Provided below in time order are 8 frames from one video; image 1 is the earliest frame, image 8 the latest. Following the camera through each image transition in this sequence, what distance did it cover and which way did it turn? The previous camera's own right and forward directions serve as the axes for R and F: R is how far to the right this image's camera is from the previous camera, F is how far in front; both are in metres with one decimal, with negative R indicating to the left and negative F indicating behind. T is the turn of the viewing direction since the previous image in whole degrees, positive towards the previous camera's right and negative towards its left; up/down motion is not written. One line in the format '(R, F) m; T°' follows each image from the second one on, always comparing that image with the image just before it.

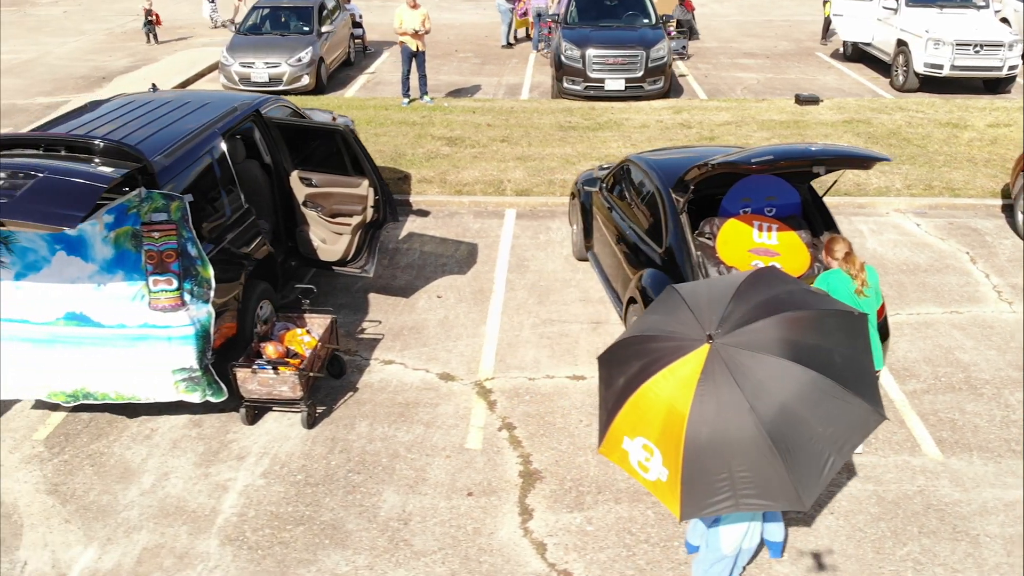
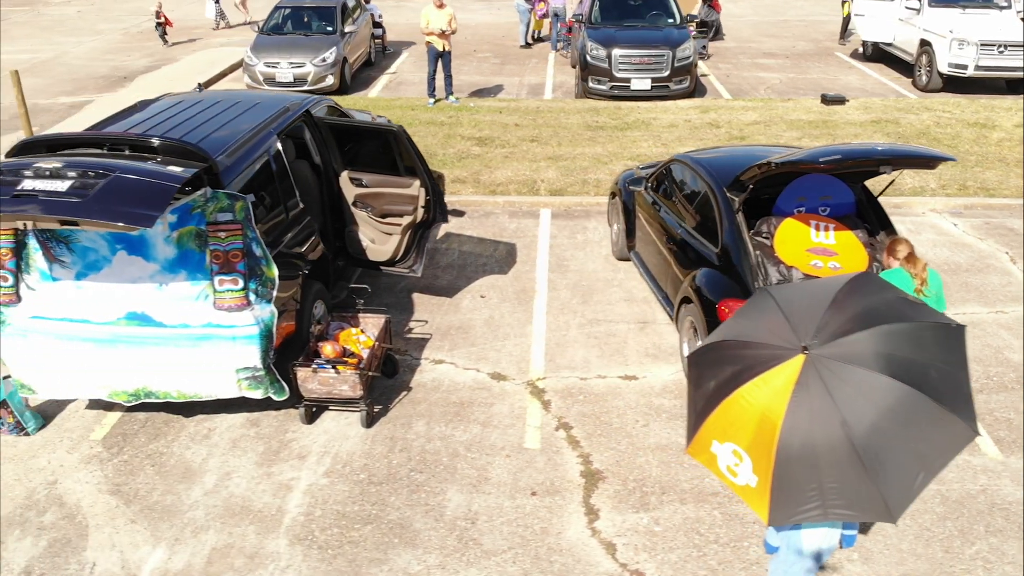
(-0.3, 0.0) m; 0°
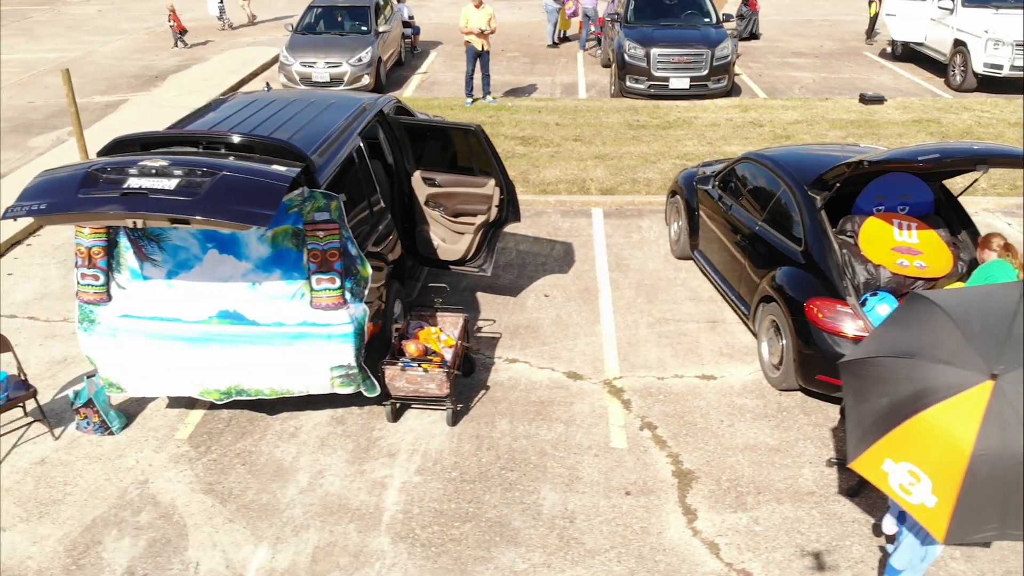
(-0.5, 0.0) m; 0°
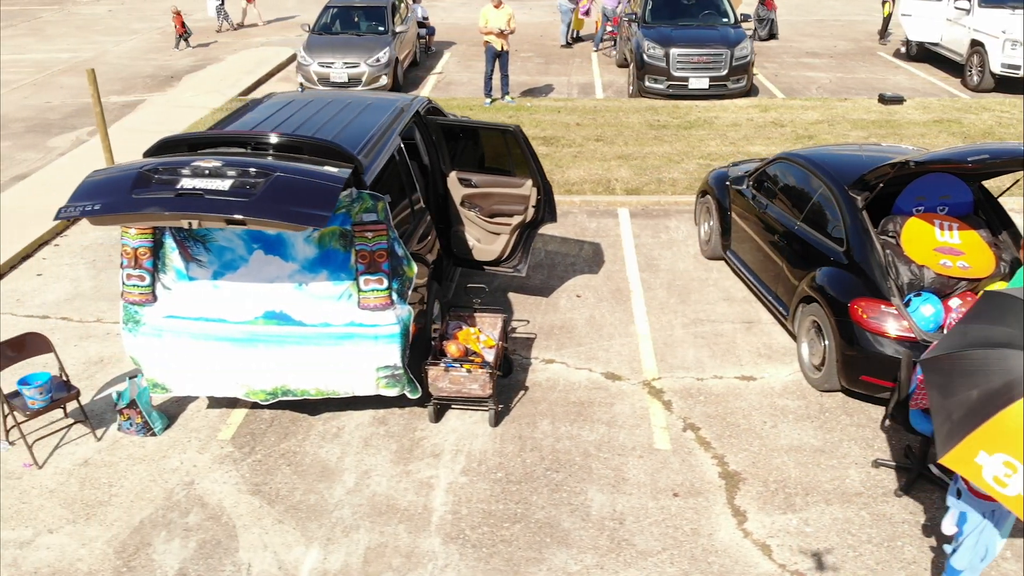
(-0.2, 0.0) m; 0°
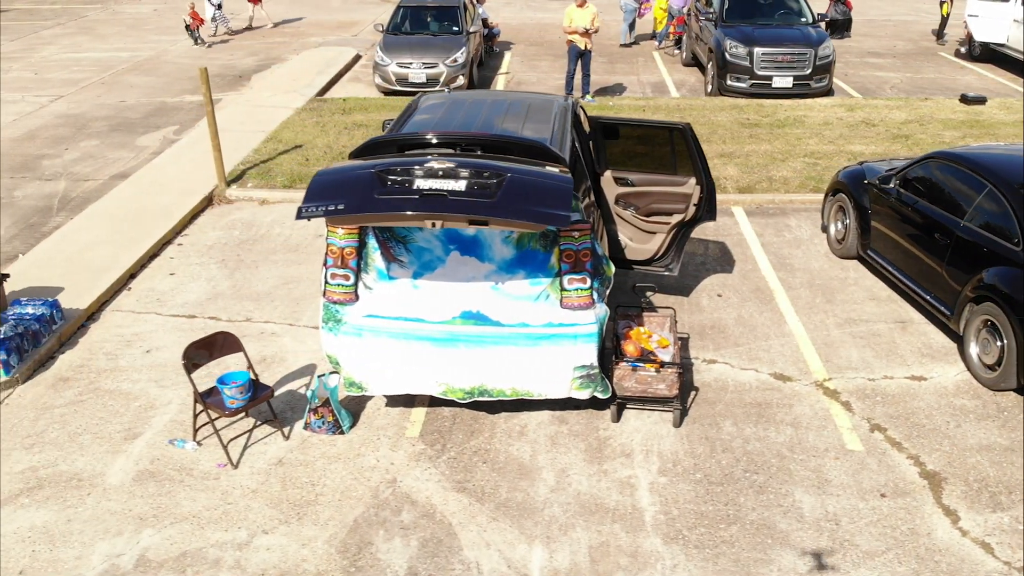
(-1.0, 0.0) m; 0°
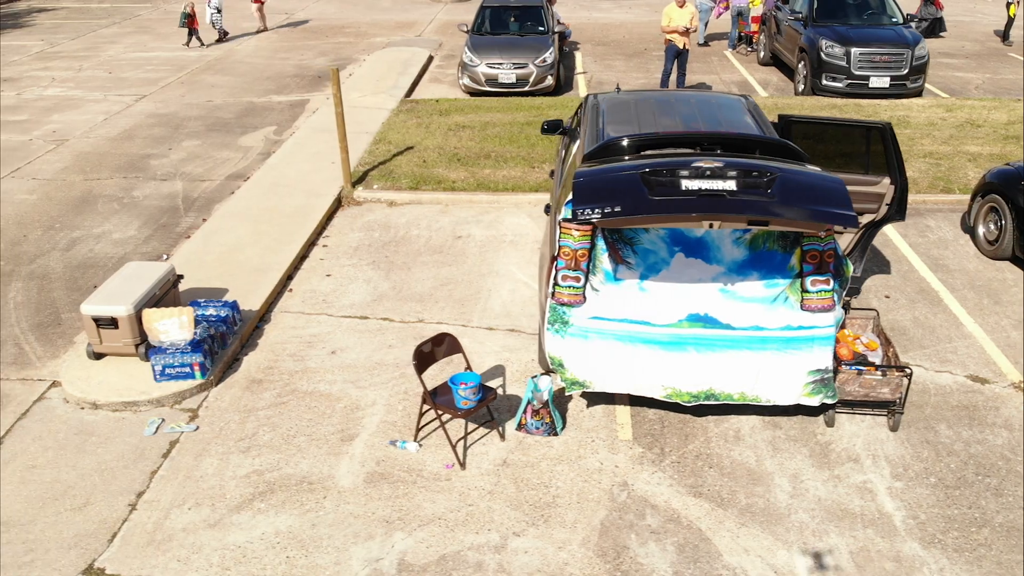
(-1.1, 0.0) m; 0°
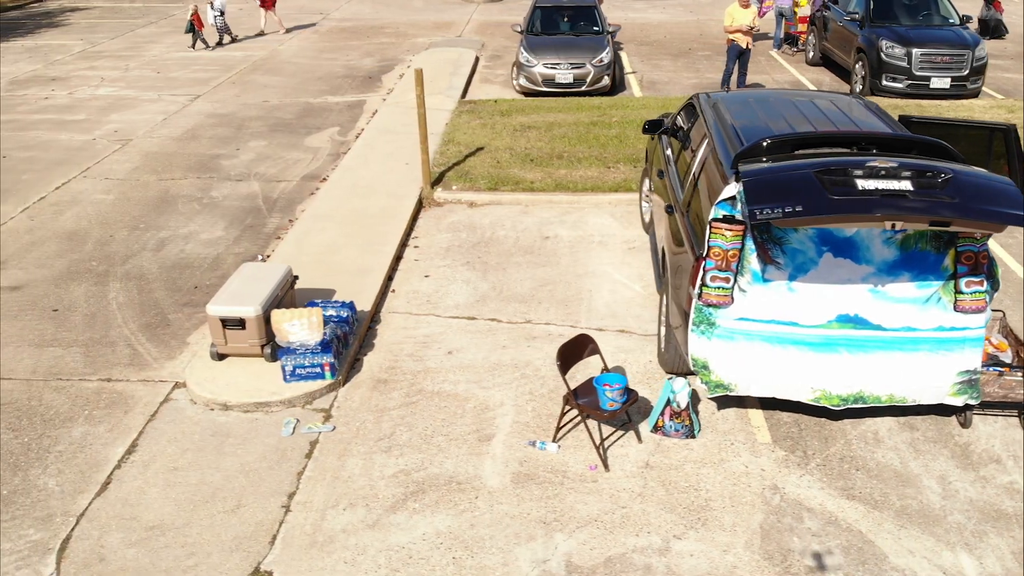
(-0.7, 0.0) m; 0°
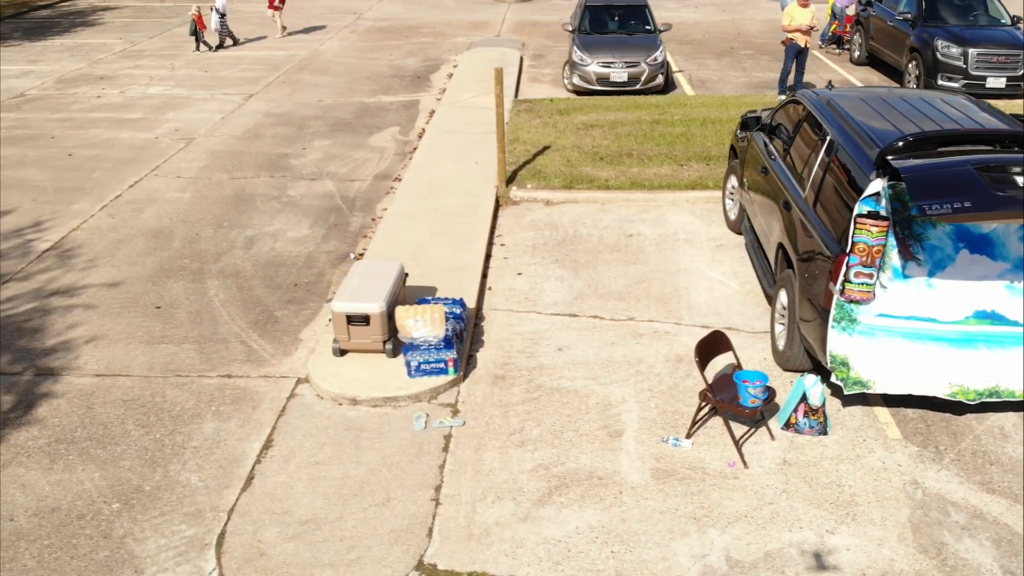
(-0.7, -0.1) m; 0°
